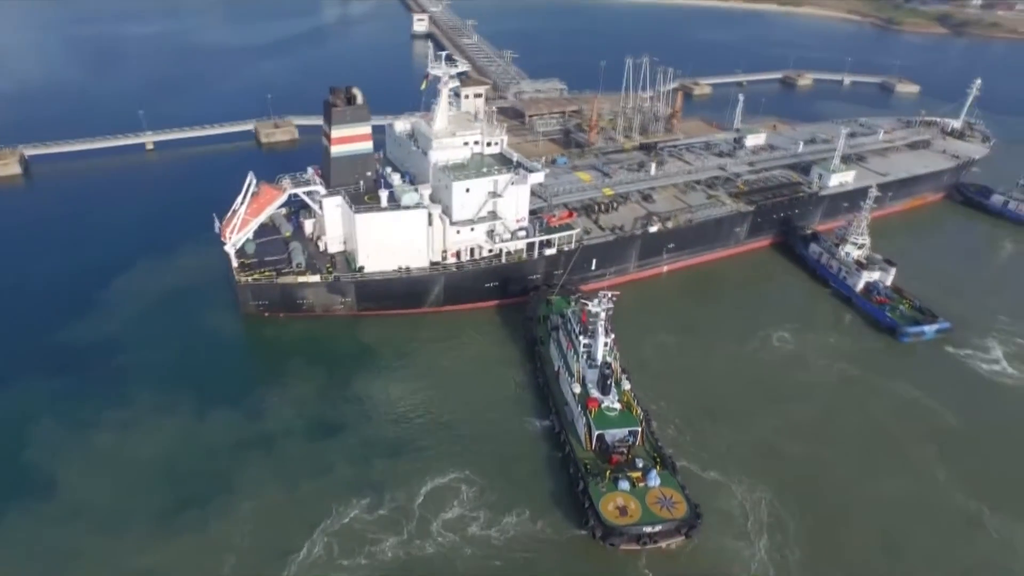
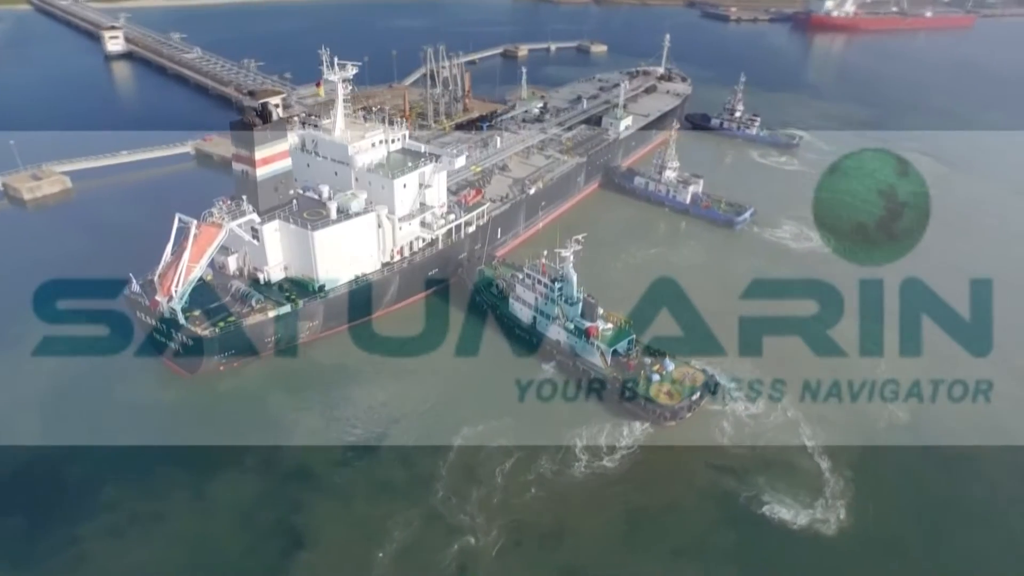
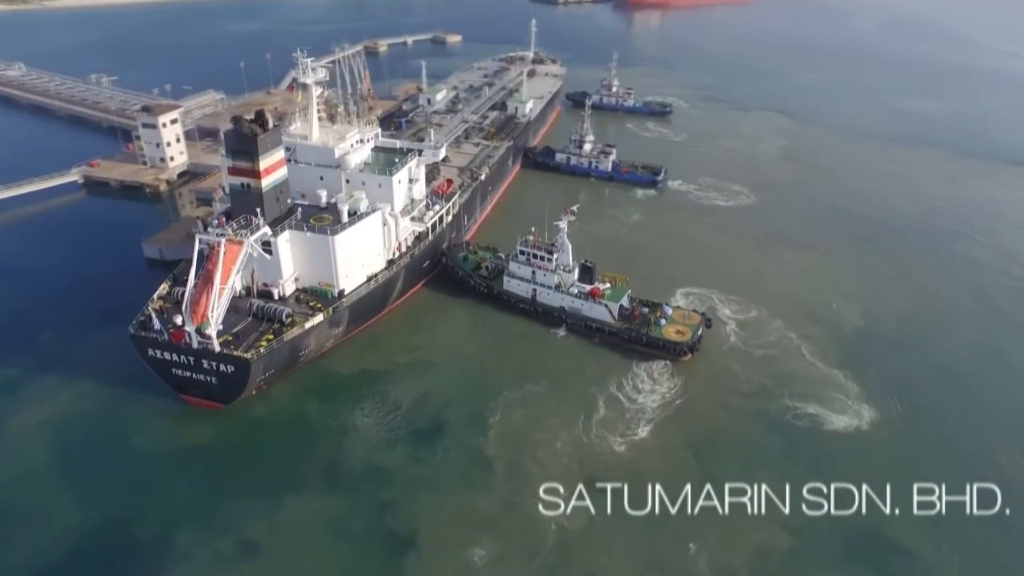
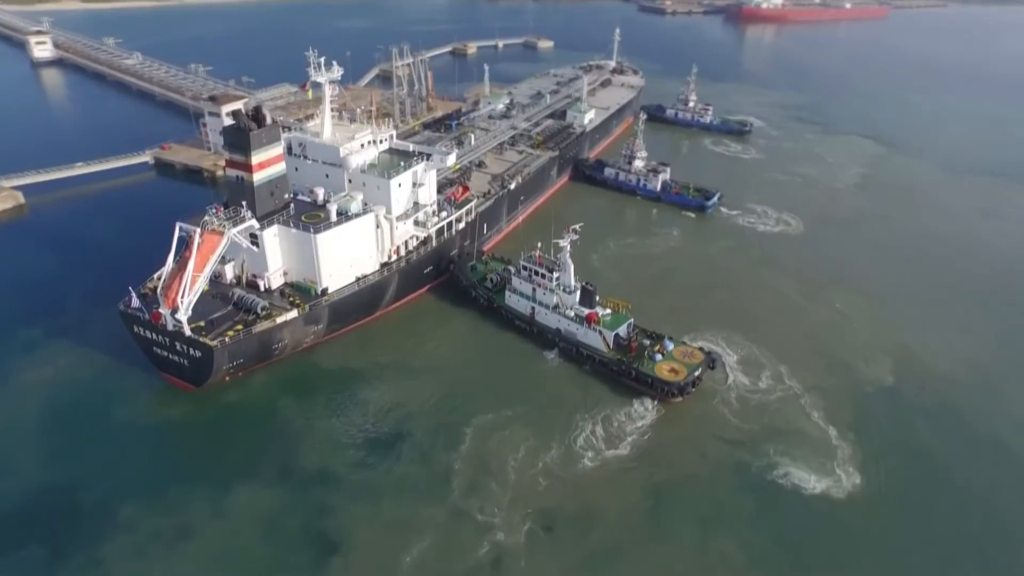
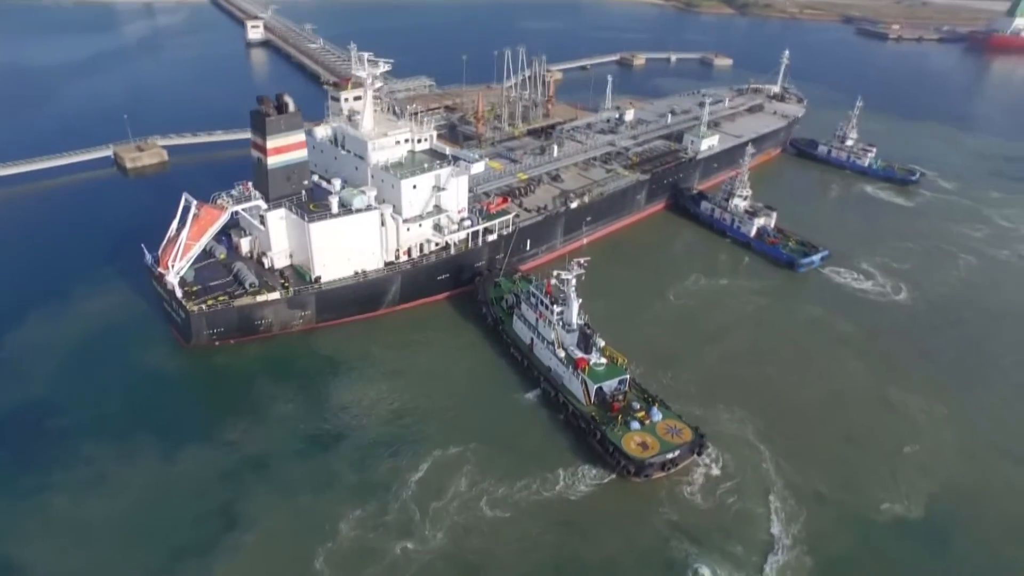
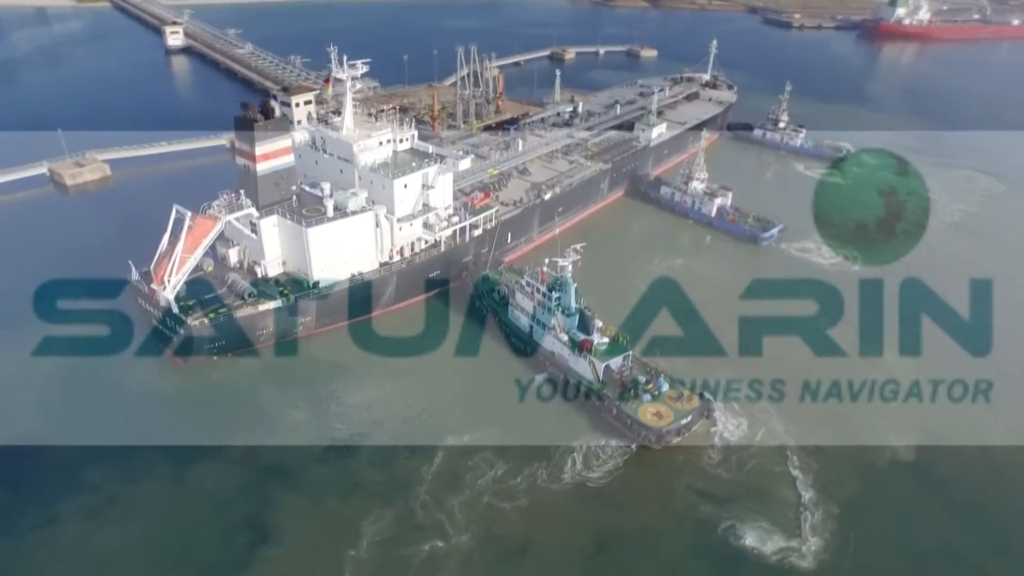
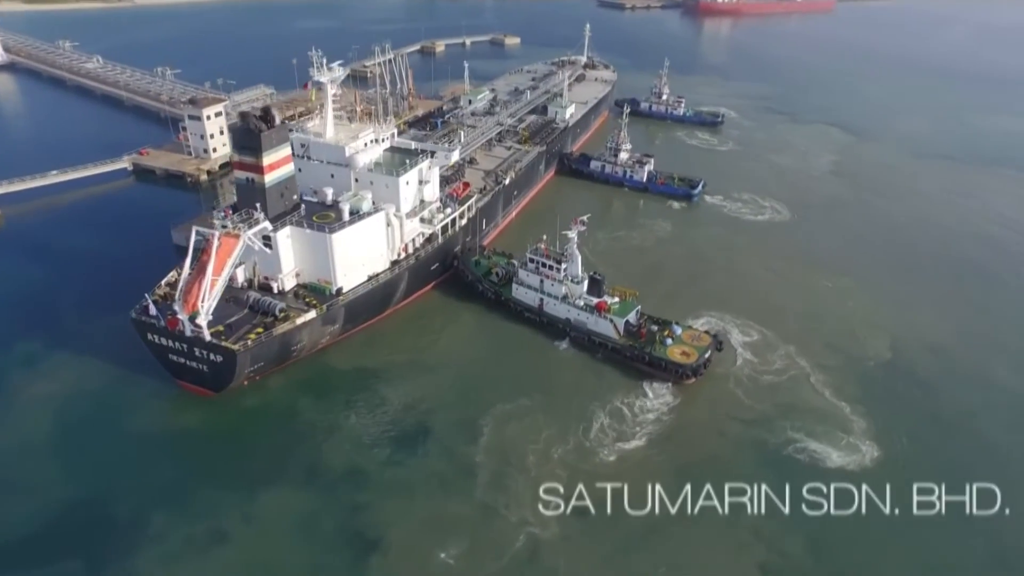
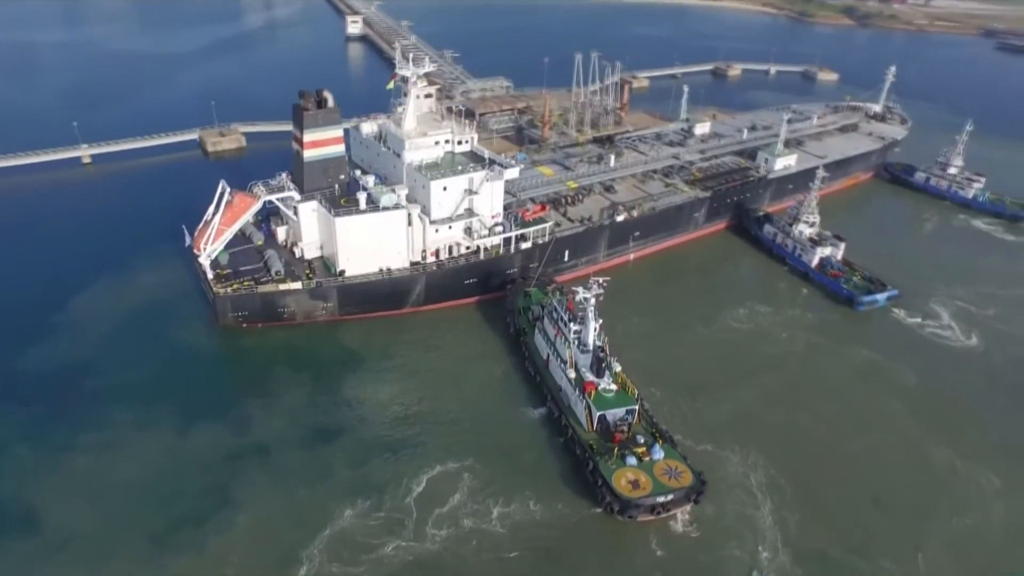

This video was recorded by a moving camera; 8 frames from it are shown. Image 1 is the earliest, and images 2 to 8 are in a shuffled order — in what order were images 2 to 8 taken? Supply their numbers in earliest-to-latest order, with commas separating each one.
8, 5, 6, 2, 4, 7, 3
